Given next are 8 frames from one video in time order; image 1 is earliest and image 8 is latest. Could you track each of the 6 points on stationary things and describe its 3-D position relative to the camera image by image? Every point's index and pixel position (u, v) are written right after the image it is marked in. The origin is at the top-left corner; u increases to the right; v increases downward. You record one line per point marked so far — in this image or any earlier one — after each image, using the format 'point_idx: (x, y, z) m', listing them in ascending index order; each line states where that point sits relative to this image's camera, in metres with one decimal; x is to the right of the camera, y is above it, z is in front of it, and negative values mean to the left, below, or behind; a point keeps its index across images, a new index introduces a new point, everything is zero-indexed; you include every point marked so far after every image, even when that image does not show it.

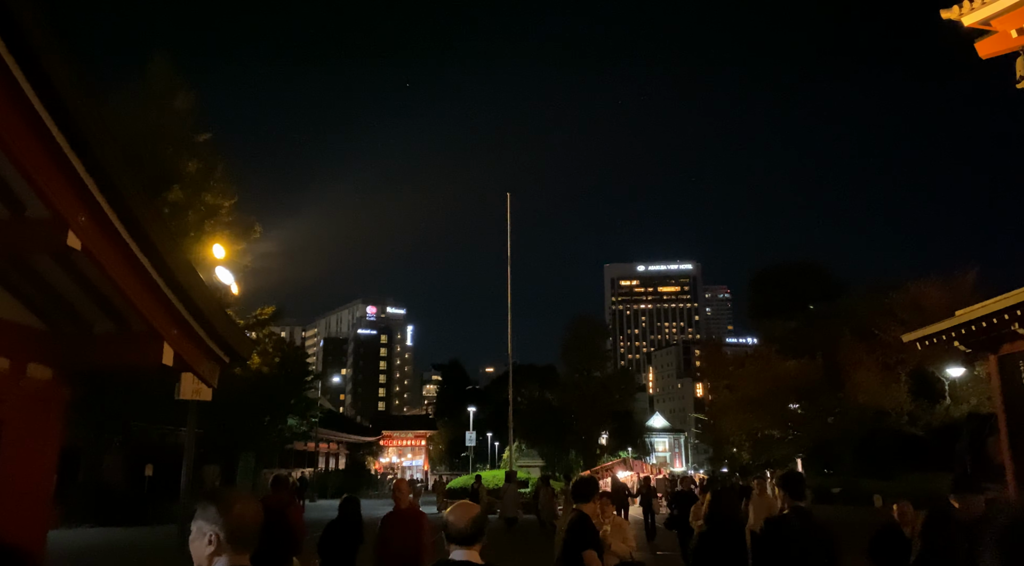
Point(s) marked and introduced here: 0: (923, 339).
0: (+7.6, -1.0, +14.3) m
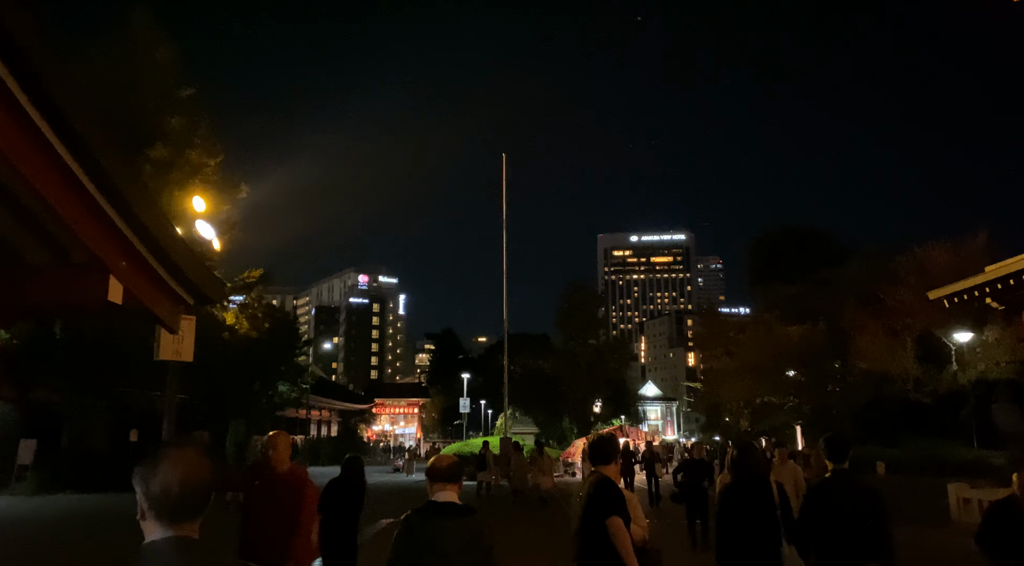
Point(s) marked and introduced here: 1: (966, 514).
0: (+7.6, -0.2, +13.4) m
1: (+9.3, -4.7, +16.0) m
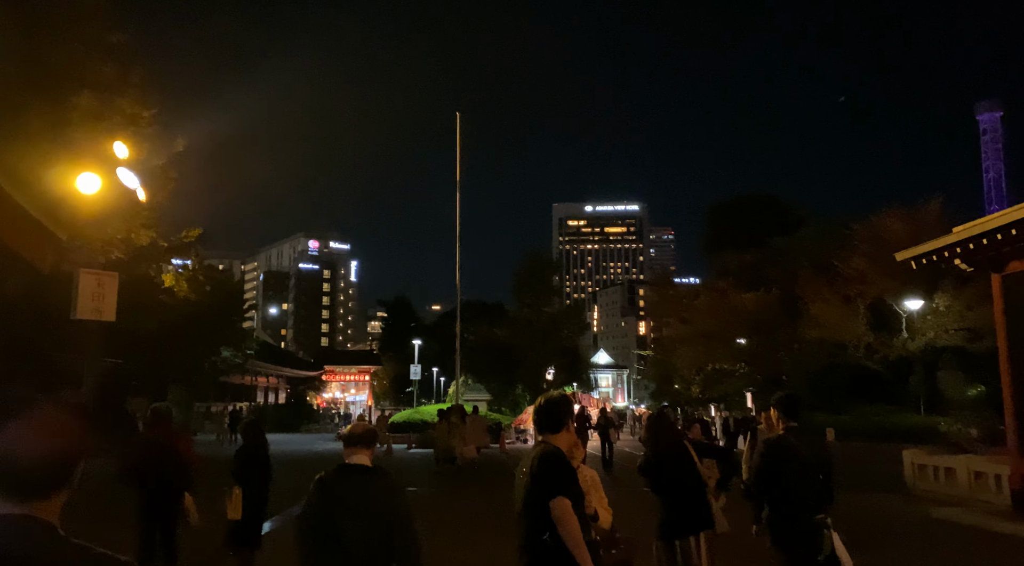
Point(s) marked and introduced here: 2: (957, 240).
0: (+6.8, +0.4, +12.9) m
1: (+8.2, -4.0, +15.8) m
2: (+6.7, +0.6, +11.7) m
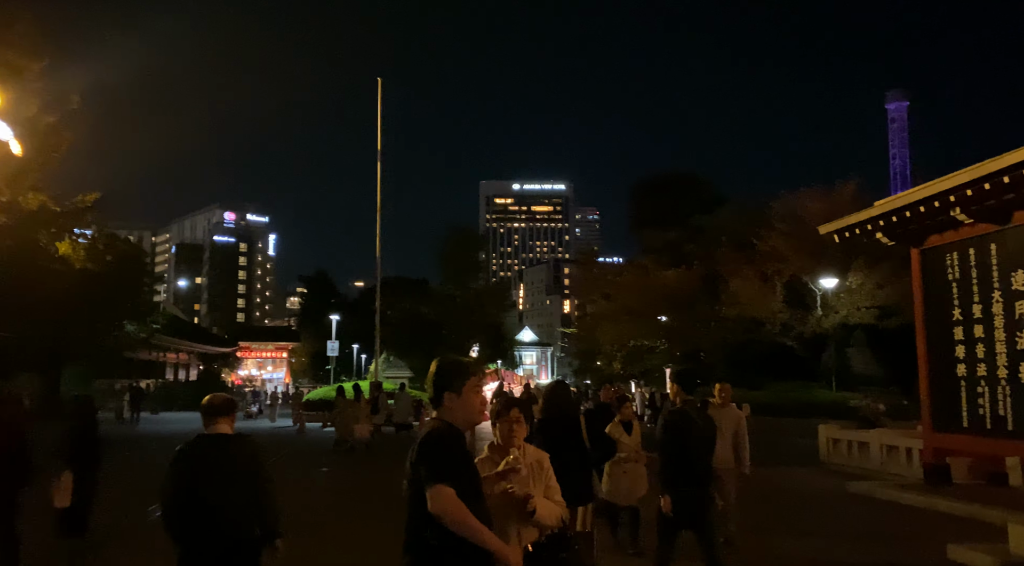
0: (+5.4, +0.8, +12.8) m
1: (+6.6, -3.5, +15.9) m
2: (+5.4, +1.0, +11.6) m
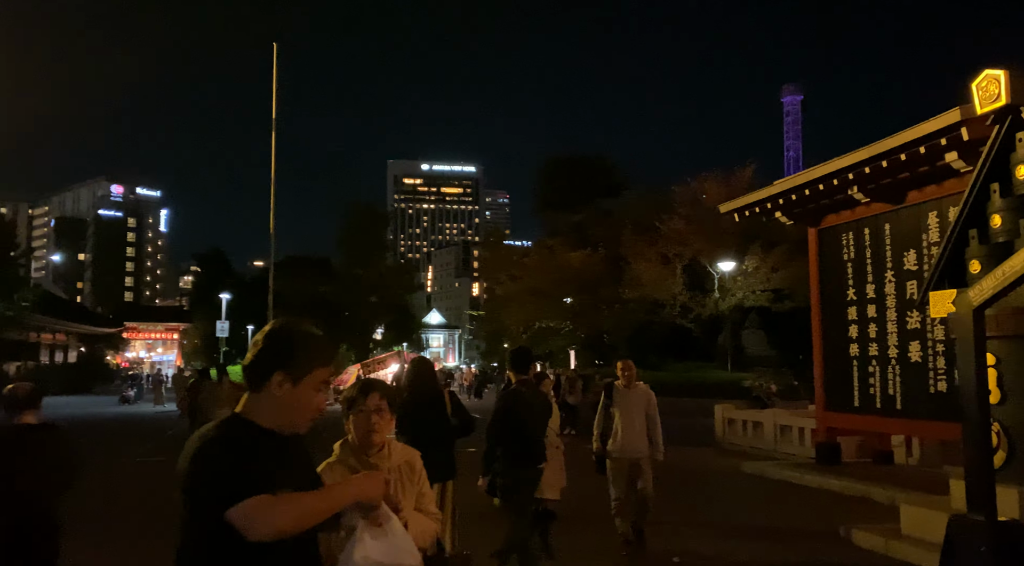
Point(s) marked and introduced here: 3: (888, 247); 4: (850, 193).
0: (+3.7, +1.2, +12.7) m
1: (+4.4, -3.1, +16.0) m
2: (+3.9, +1.3, +11.5) m
3: (+5.0, +0.5, +10.4) m
4: (+4.5, +1.2, +10.5) m
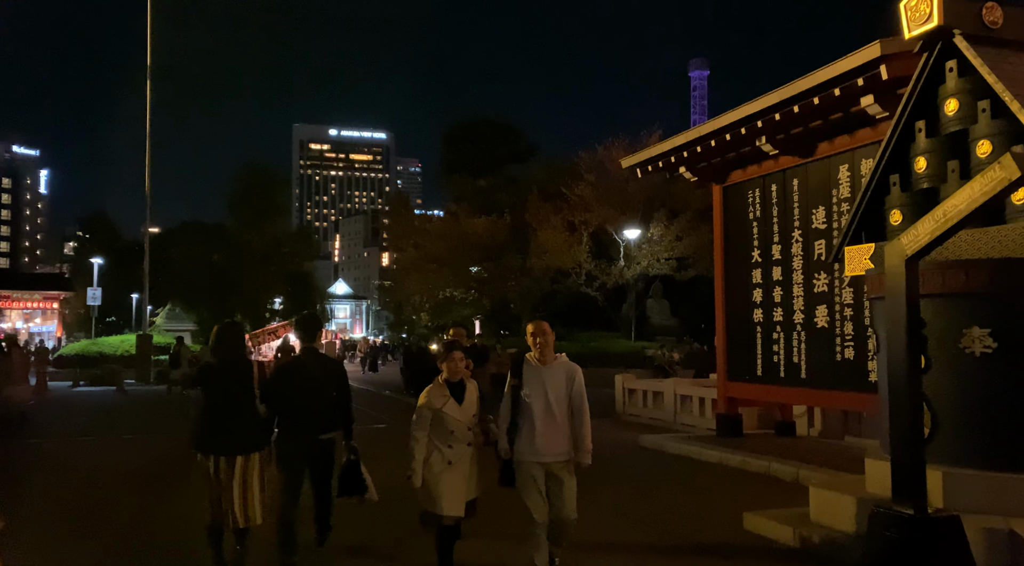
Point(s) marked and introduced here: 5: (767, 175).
0: (+2.0, +1.7, +11.7) m
1: (+2.3, -2.4, +15.2) m
2: (+2.3, +1.9, +10.5) m
3: (+3.5, +1.0, +9.6) m
4: (+3.0, +1.7, +9.6) m
5: (+3.3, +1.4, +10.1) m
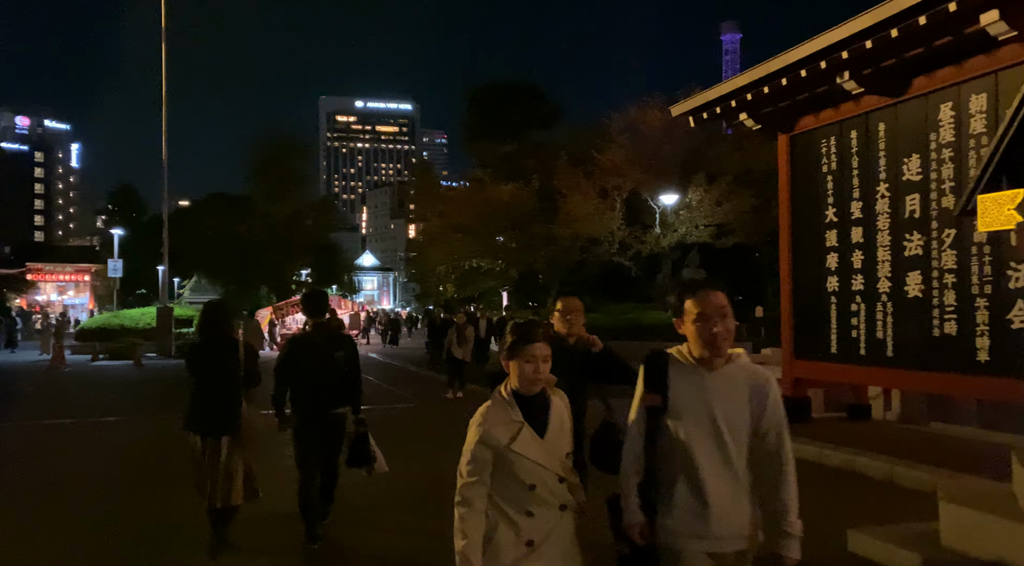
0: (+2.4, +2.2, +10.3) m
1: (+2.9, -1.8, +14.0) m
2: (+2.7, +2.3, +9.1) m
3: (+3.9, +1.4, +8.2) m
4: (+3.4, +2.1, +8.2) m
5: (+3.7, +1.8, +8.7) m
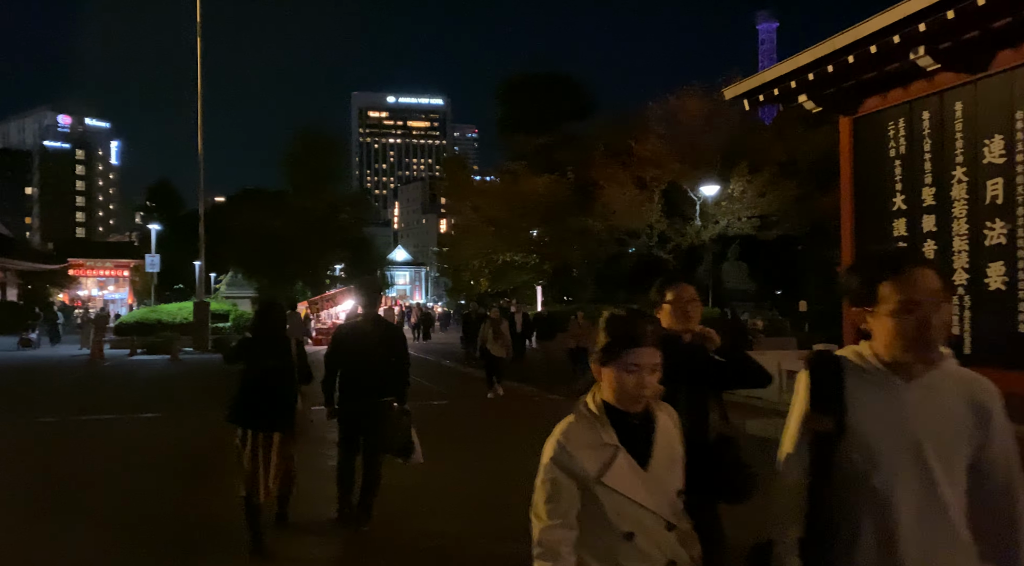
0: (+3.0, +2.3, +9.7) m
1: (+3.6, -1.6, +13.4) m
2: (+3.2, +2.4, +8.5) m
3: (+4.3, +1.4, +7.6) m
4: (+3.9, +2.2, +7.6) m
5: (+4.2, +1.9, +8.1) m
